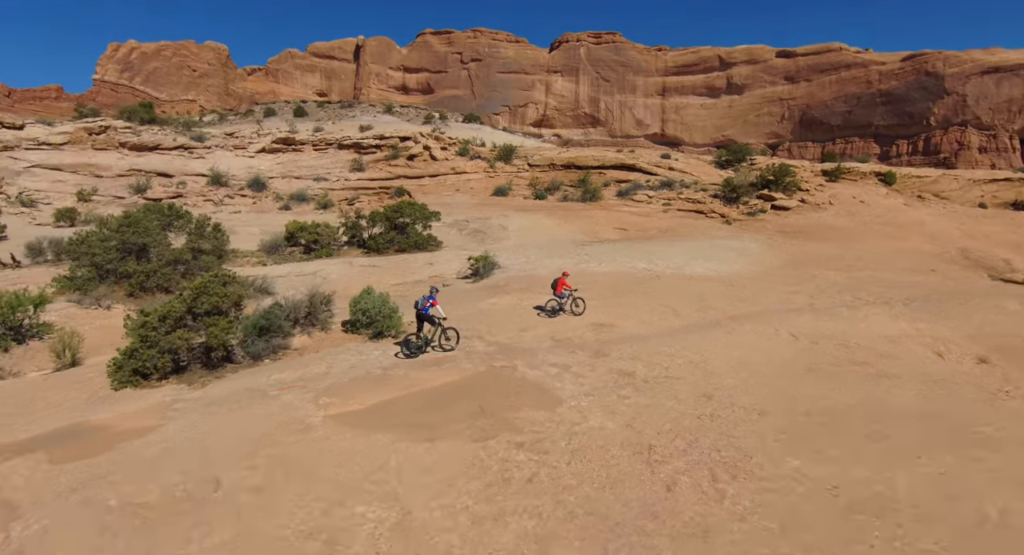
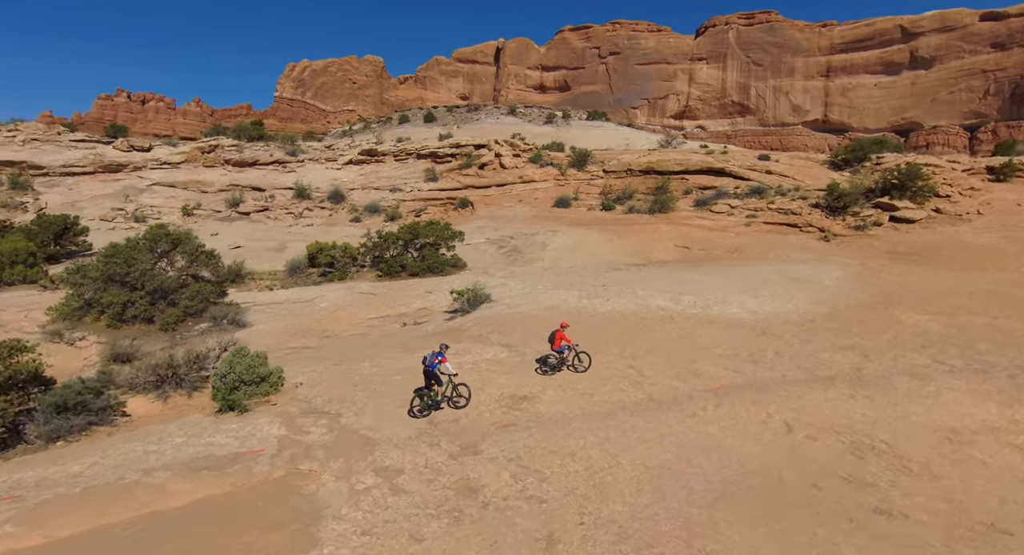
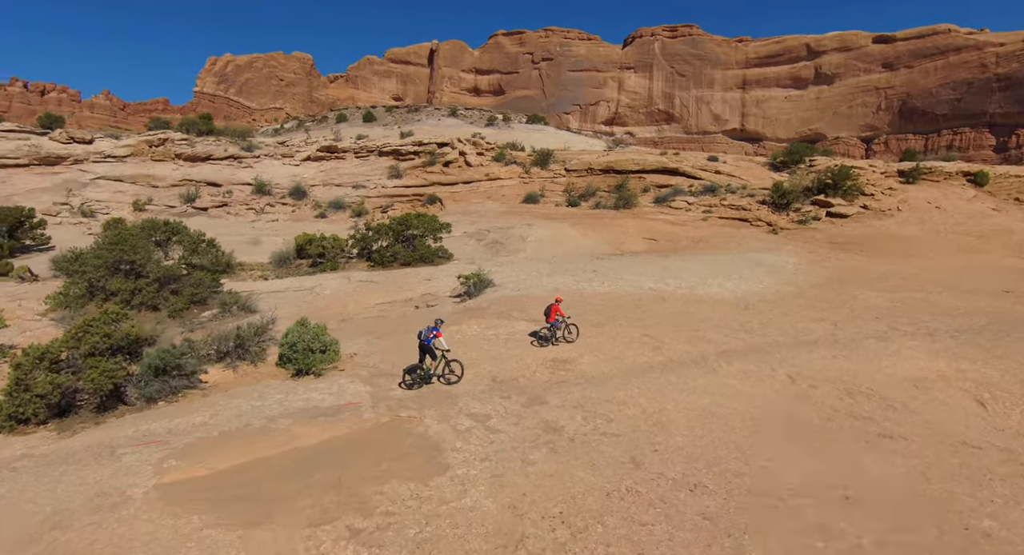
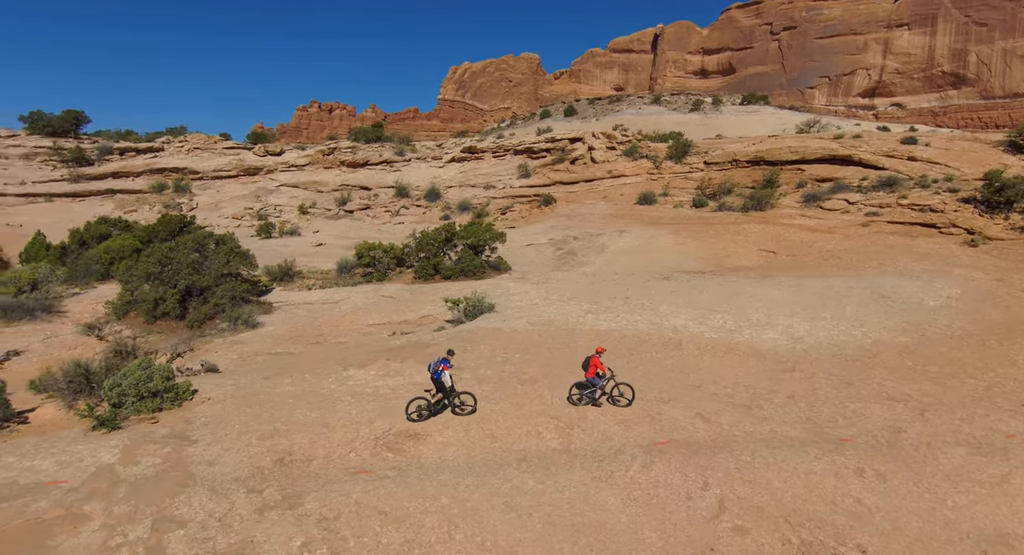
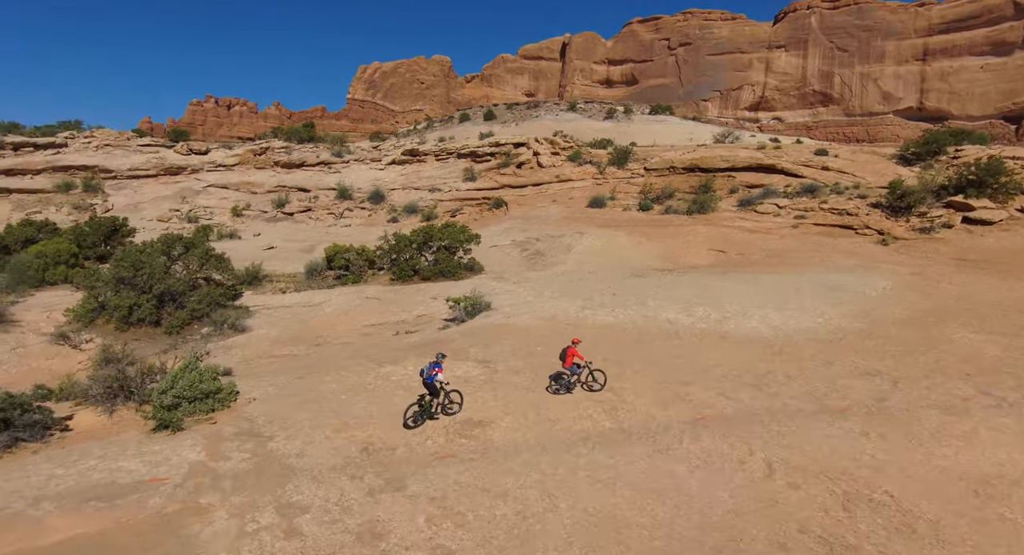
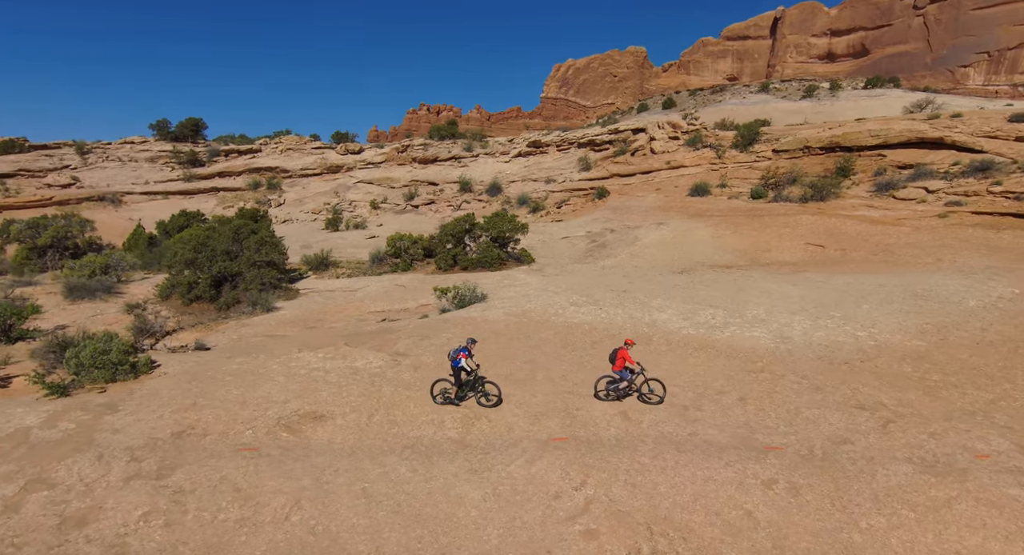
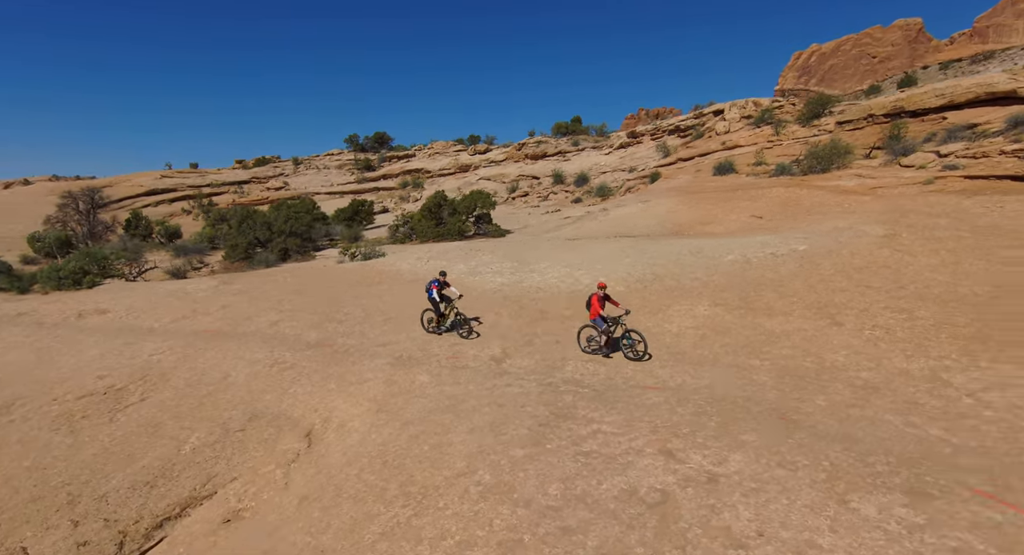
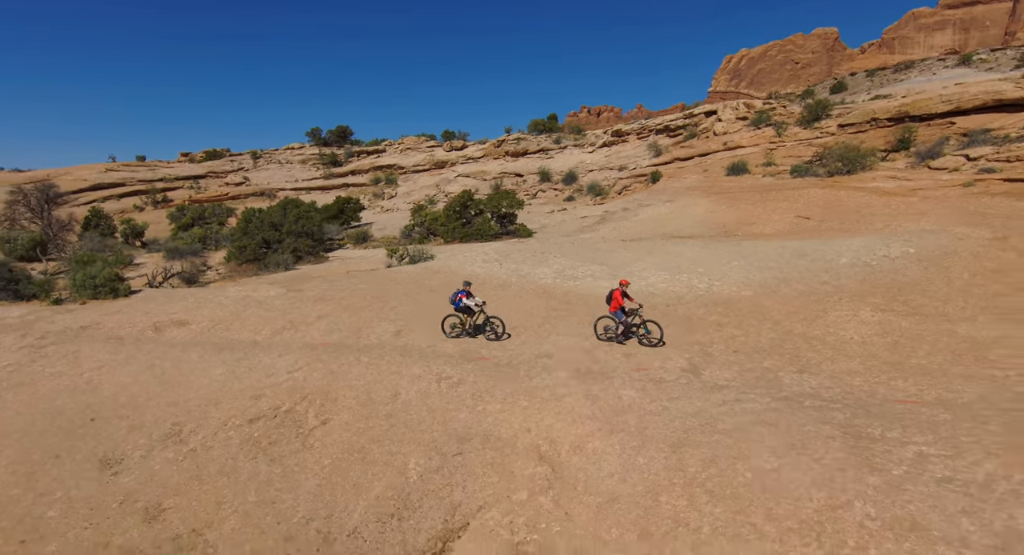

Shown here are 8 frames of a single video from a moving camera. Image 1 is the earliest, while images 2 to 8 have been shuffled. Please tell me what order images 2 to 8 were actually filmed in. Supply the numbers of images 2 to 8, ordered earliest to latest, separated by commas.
3, 2, 5, 4, 6, 8, 7
